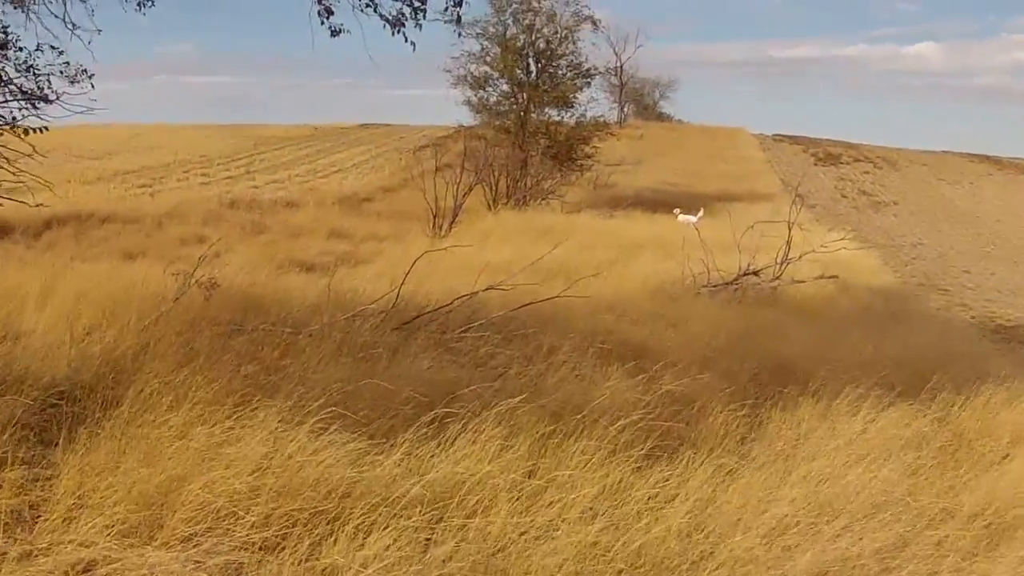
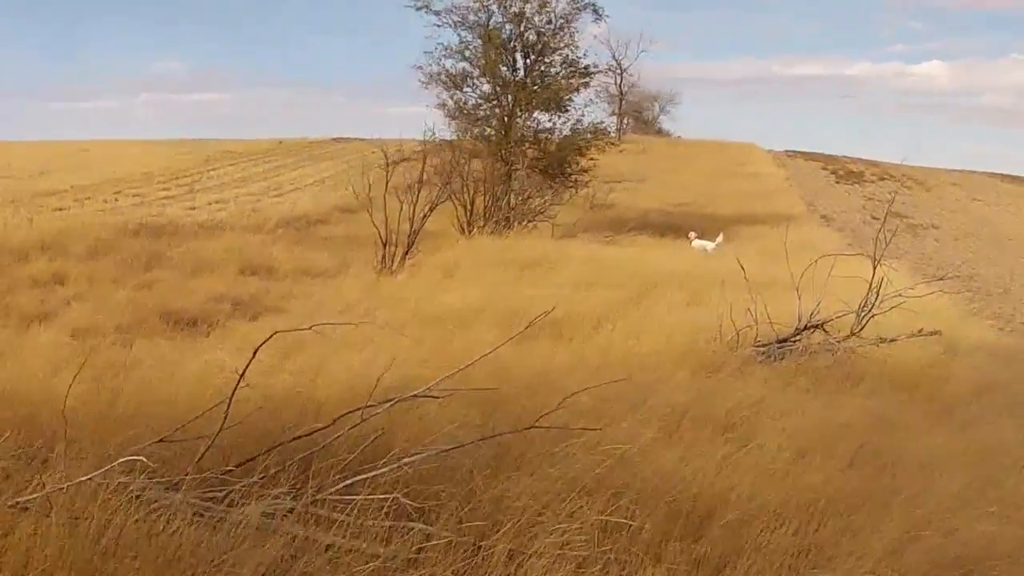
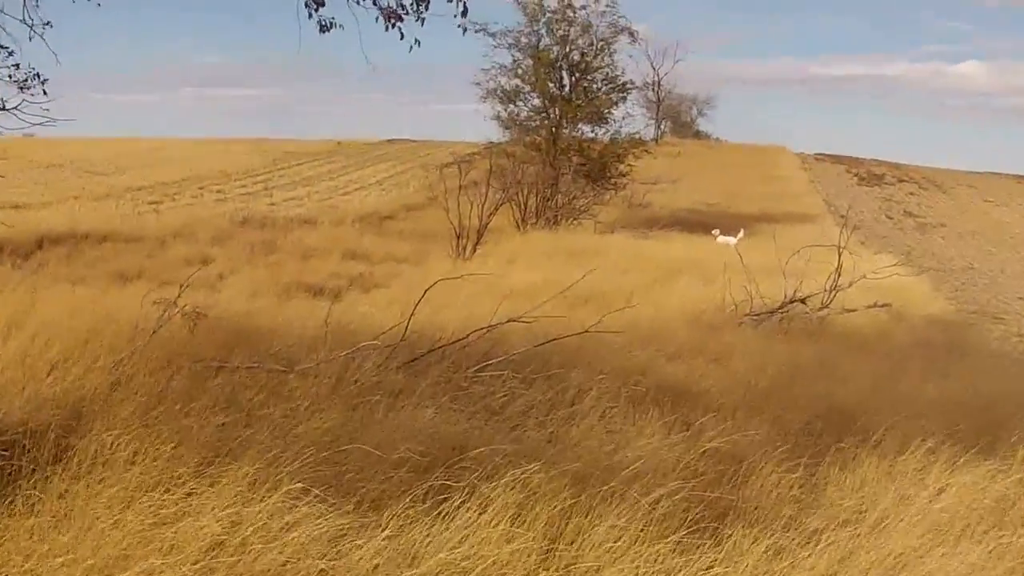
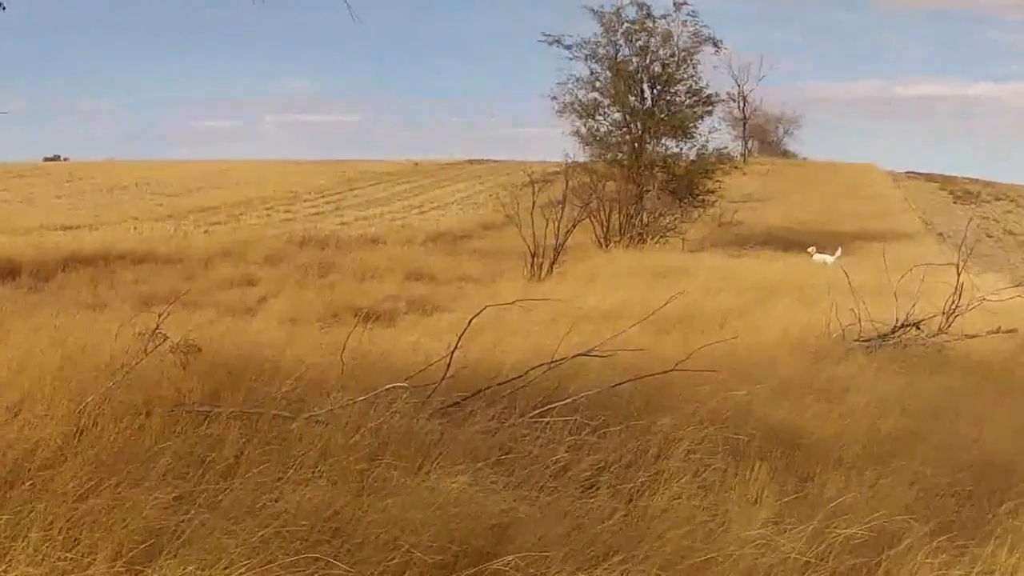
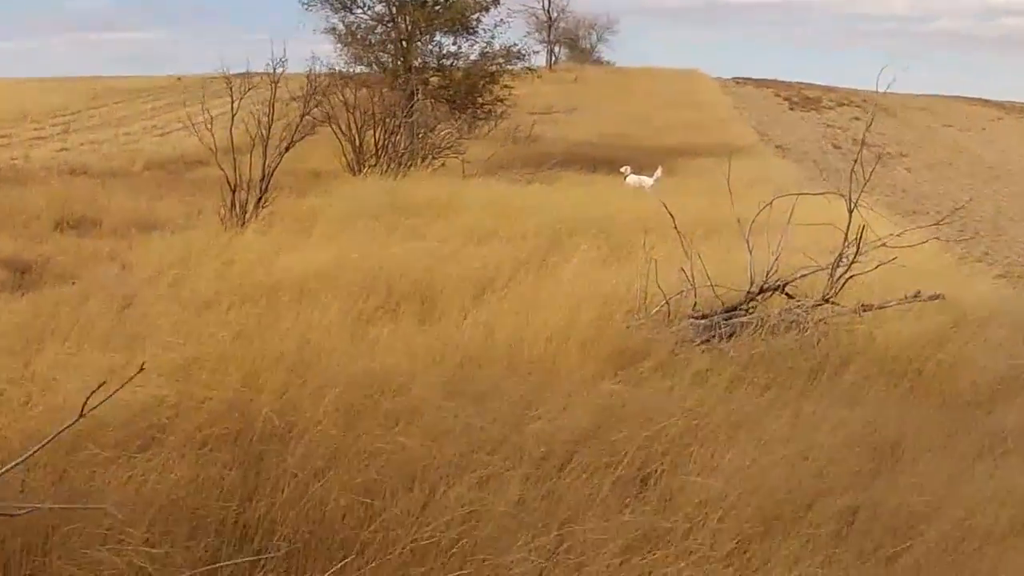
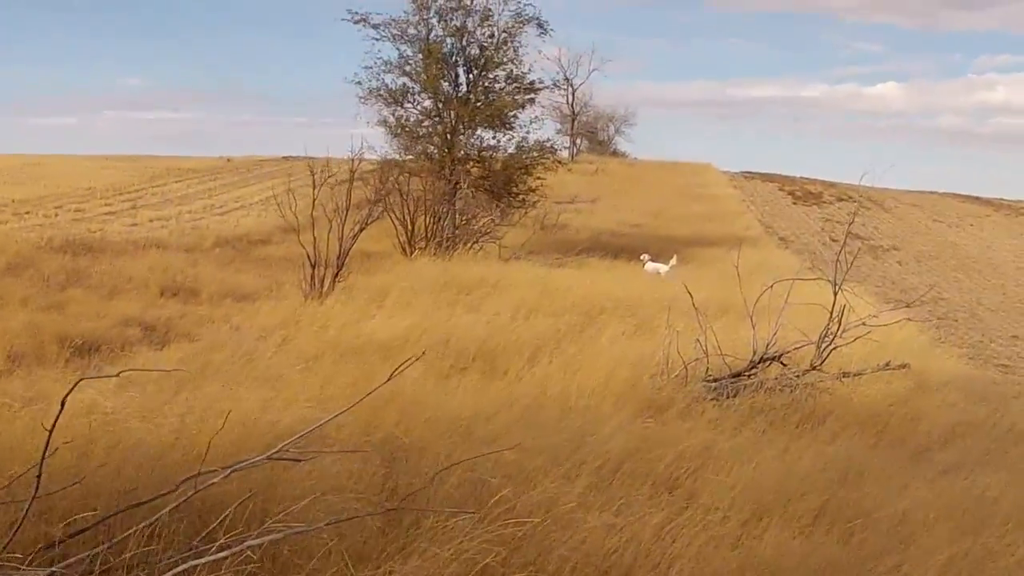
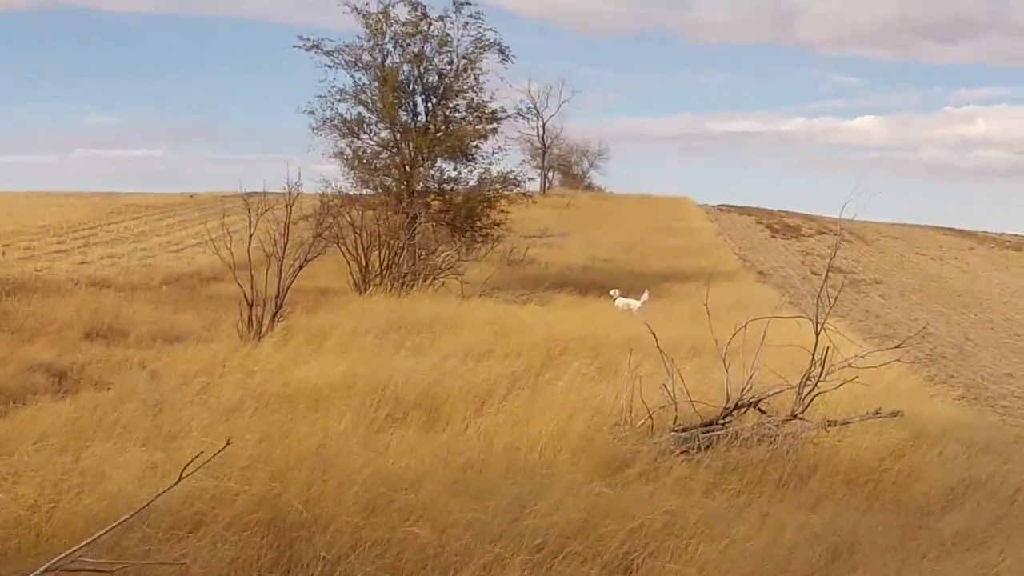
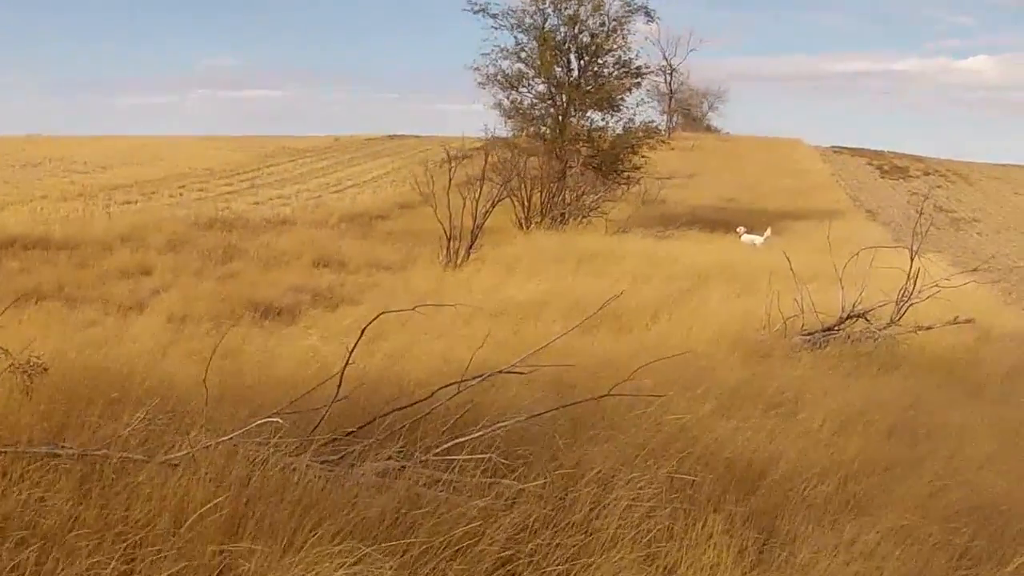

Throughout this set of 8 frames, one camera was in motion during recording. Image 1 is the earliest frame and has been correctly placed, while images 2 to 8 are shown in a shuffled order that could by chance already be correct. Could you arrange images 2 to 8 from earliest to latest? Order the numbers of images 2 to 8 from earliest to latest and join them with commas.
3, 4, 8, 2, 6, 7, 5
